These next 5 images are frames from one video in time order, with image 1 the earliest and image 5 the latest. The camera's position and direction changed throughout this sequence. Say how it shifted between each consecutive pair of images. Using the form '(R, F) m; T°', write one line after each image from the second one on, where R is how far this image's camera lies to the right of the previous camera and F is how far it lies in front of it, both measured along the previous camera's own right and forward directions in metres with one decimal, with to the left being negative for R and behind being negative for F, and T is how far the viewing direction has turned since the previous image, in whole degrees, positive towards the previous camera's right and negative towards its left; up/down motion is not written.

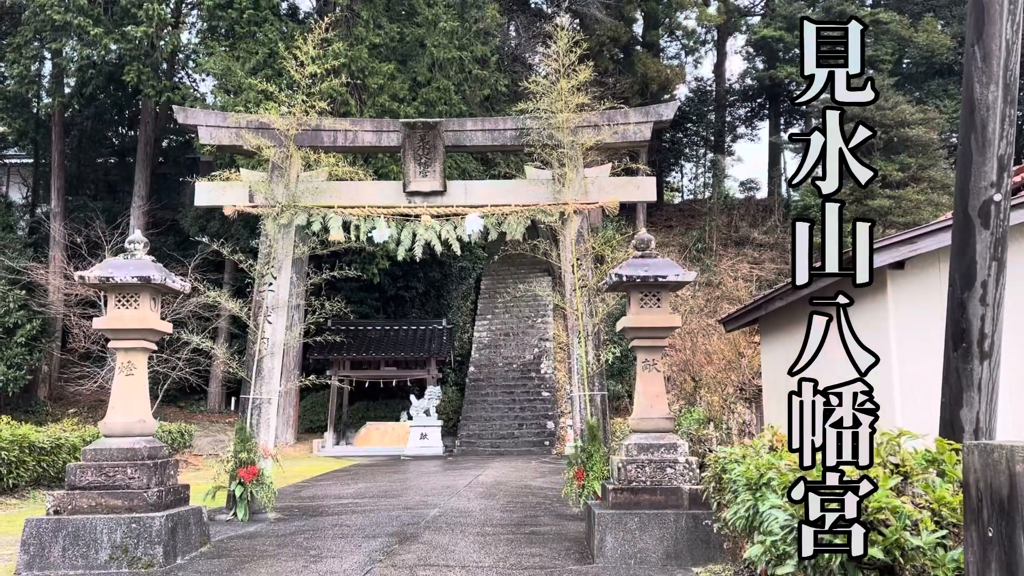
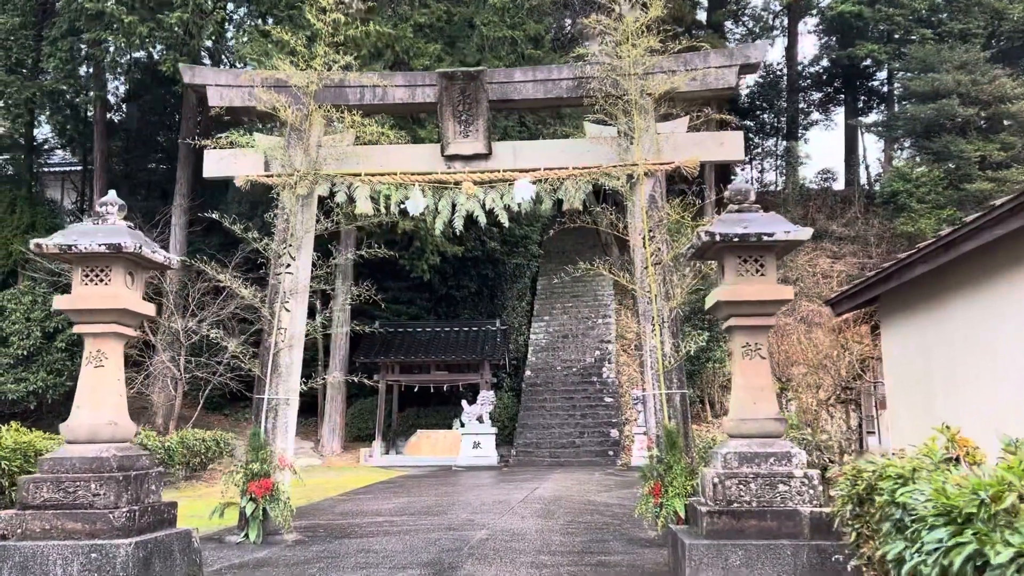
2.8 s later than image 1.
(0.0, +1.0) m; -4°
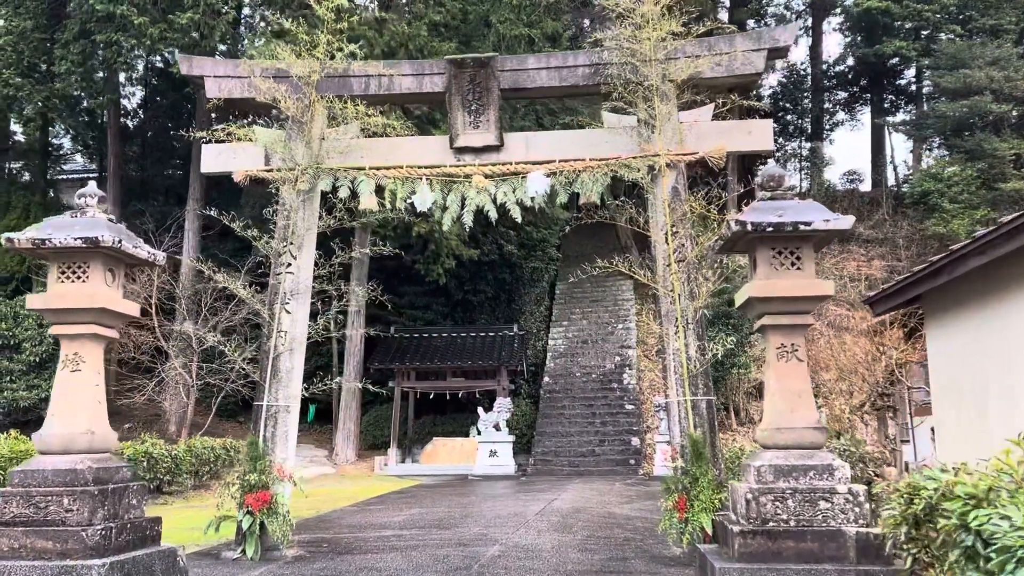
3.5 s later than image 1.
(0.0, +0.3) m; -1°
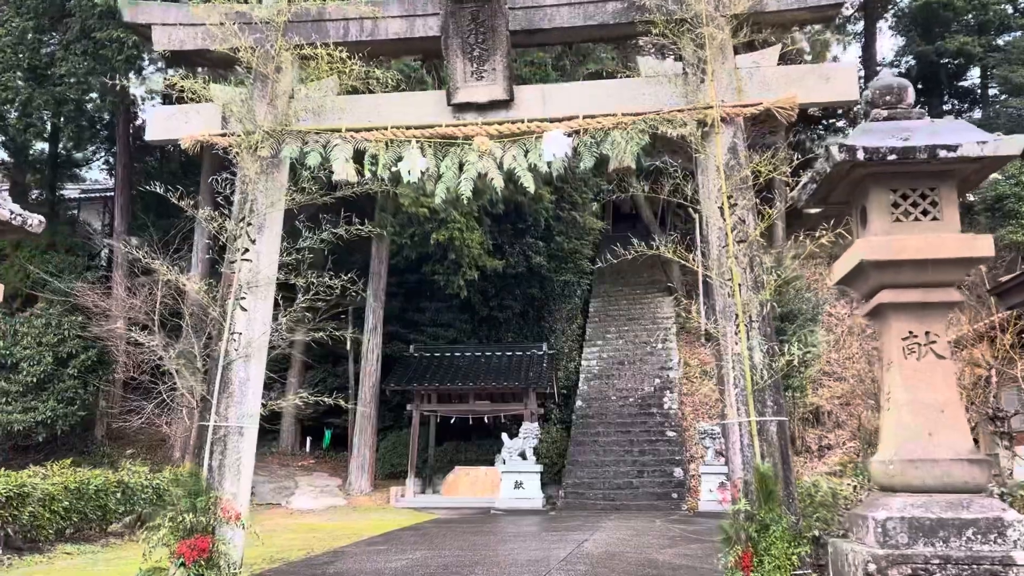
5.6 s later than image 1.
(+0.1, +1.1) m; -3°
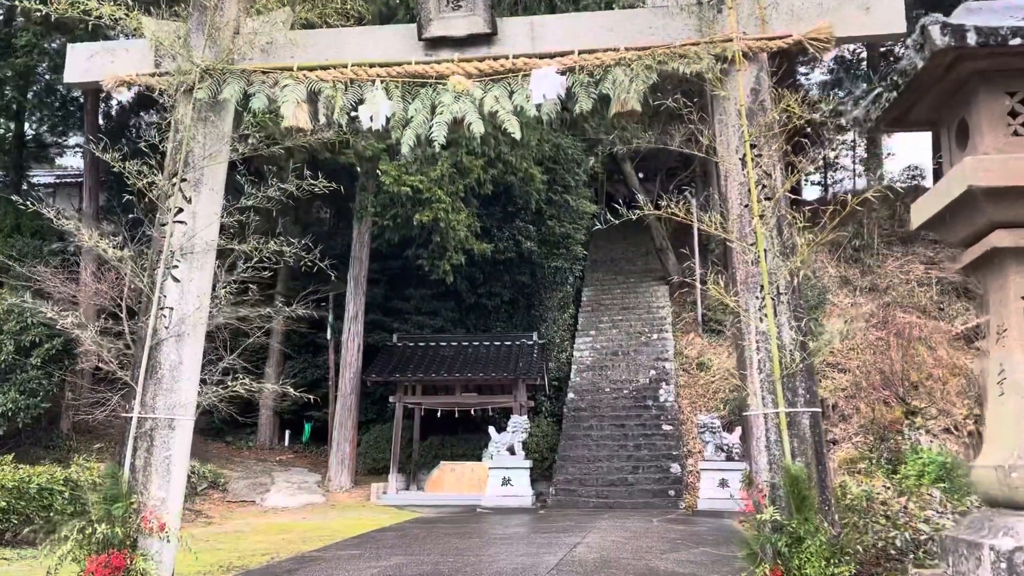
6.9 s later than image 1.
(0.0, +0.6) m; +1°
